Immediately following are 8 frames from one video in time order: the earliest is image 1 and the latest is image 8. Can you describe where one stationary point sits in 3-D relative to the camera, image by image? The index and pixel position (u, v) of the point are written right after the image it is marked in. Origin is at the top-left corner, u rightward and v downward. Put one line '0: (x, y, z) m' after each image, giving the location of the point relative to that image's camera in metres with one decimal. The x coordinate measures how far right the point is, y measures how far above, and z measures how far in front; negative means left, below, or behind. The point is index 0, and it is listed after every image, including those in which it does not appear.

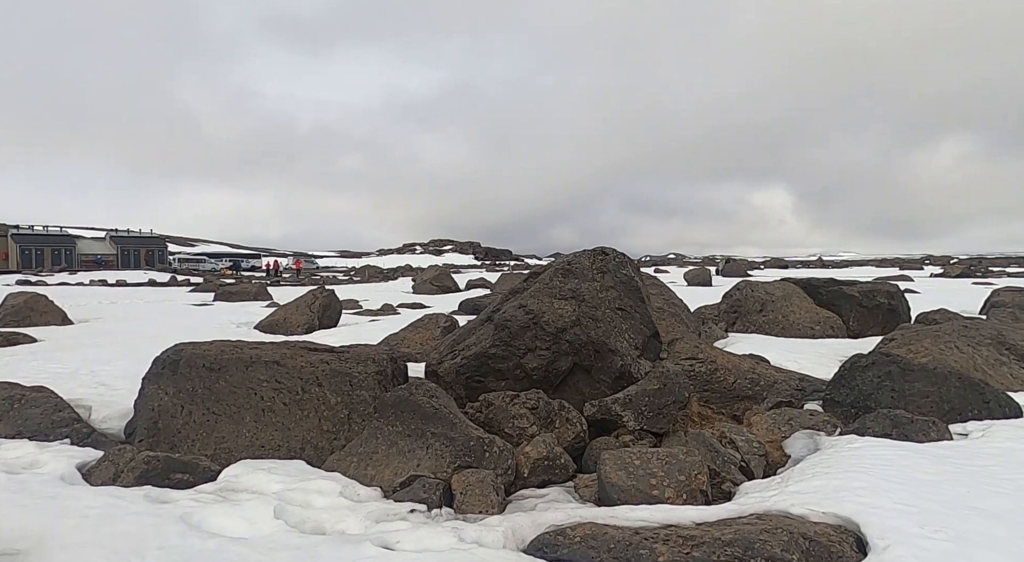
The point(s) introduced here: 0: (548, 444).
0: (+0.4, -1.7, +7.1) m
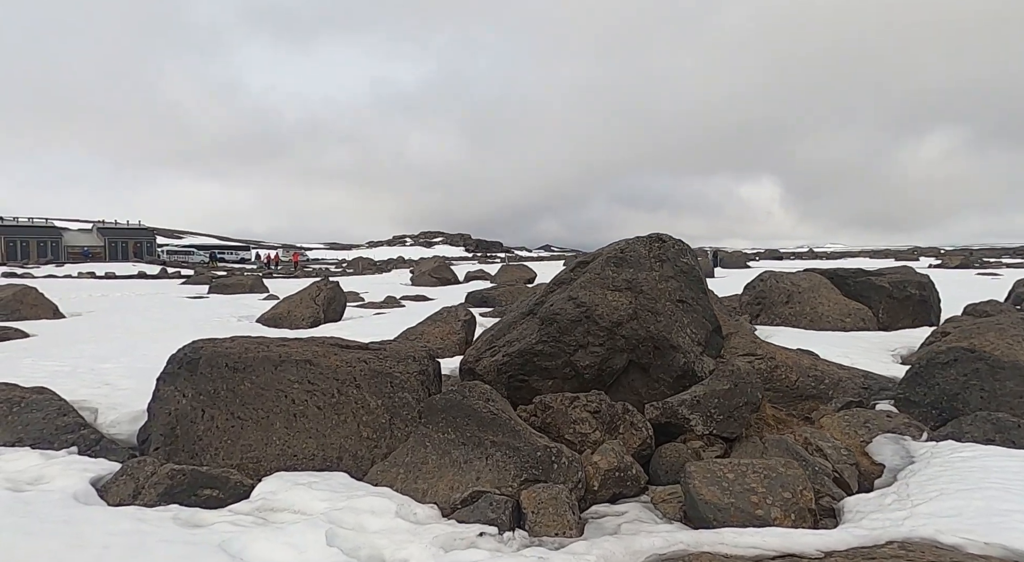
0: (+1.0, -1.6, +6.4) m
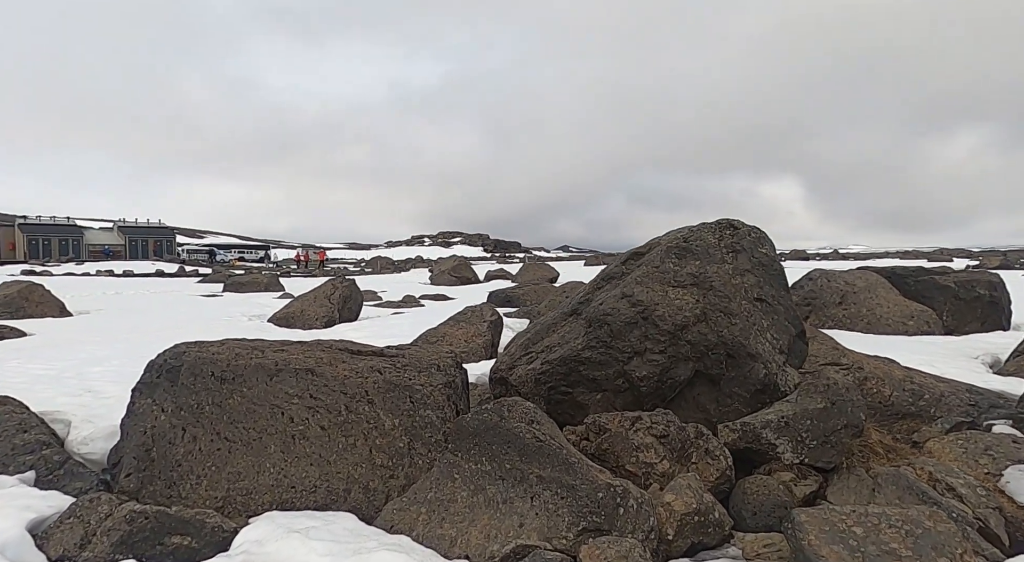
0: (+1.4, -1.6, +5.1) m
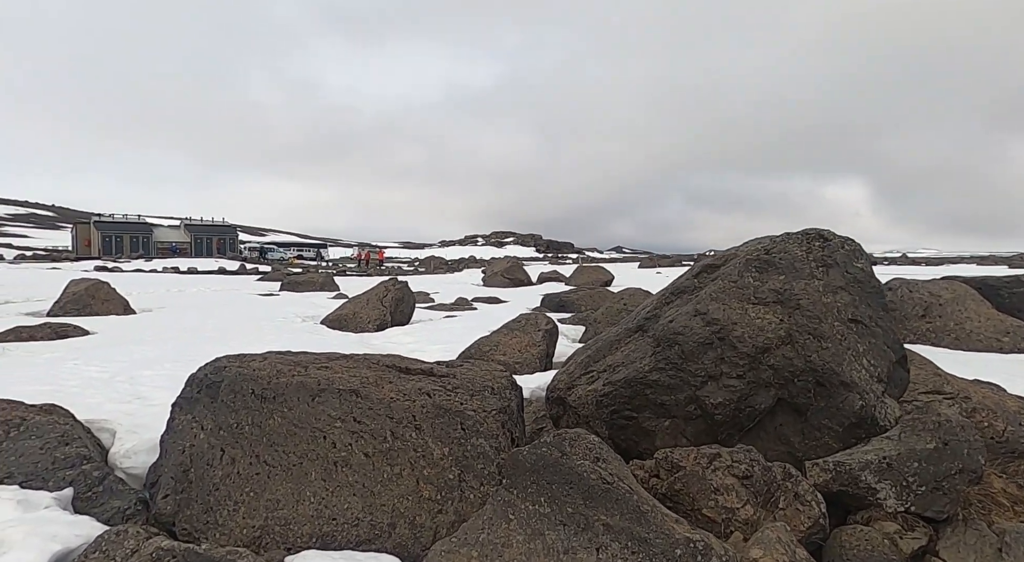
0: (+1.8, -1.7, +4.4) m
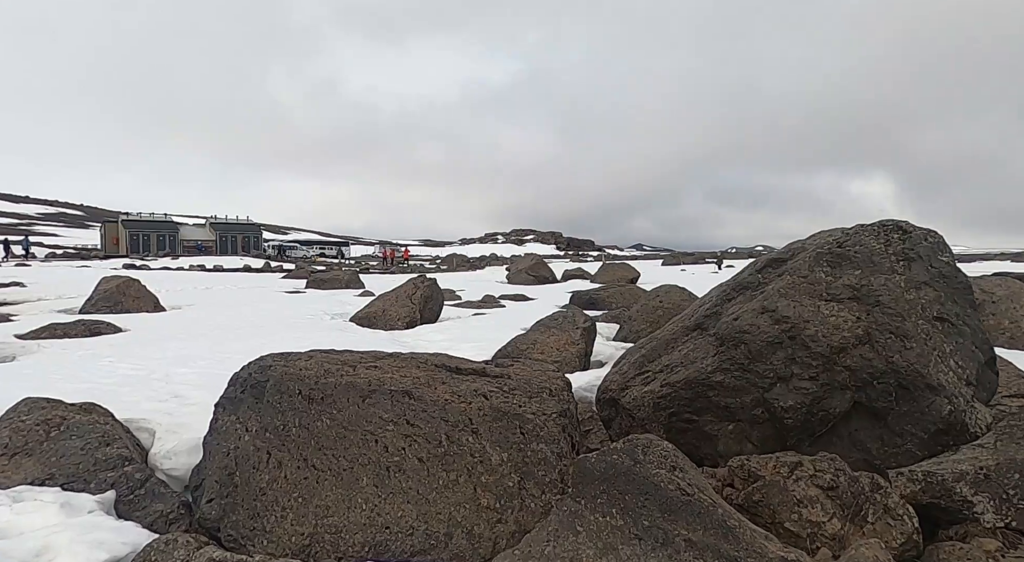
0: (+2.2, -1.7, +4.0) m
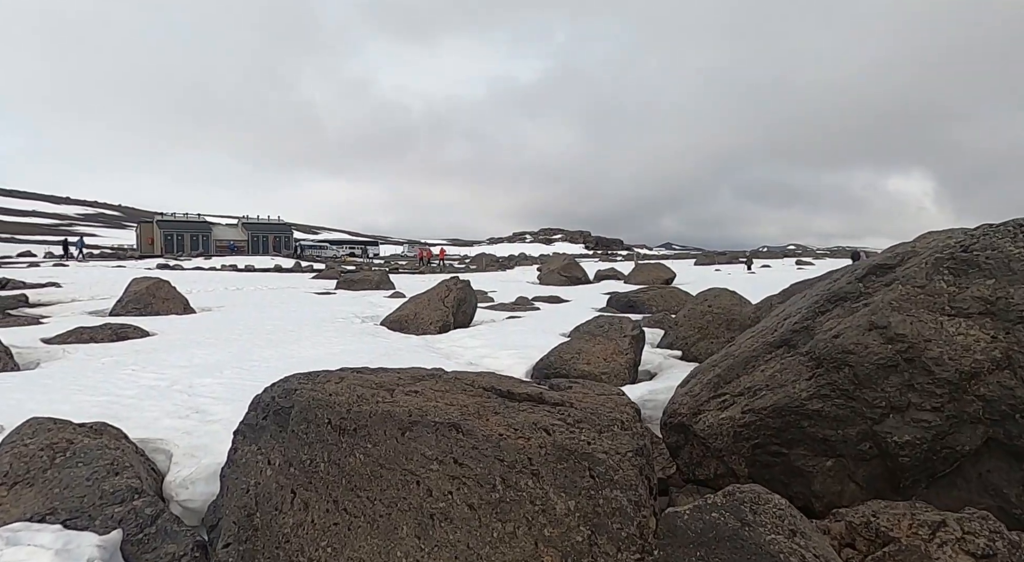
0: (+2.6, -1.8, +3.1) m
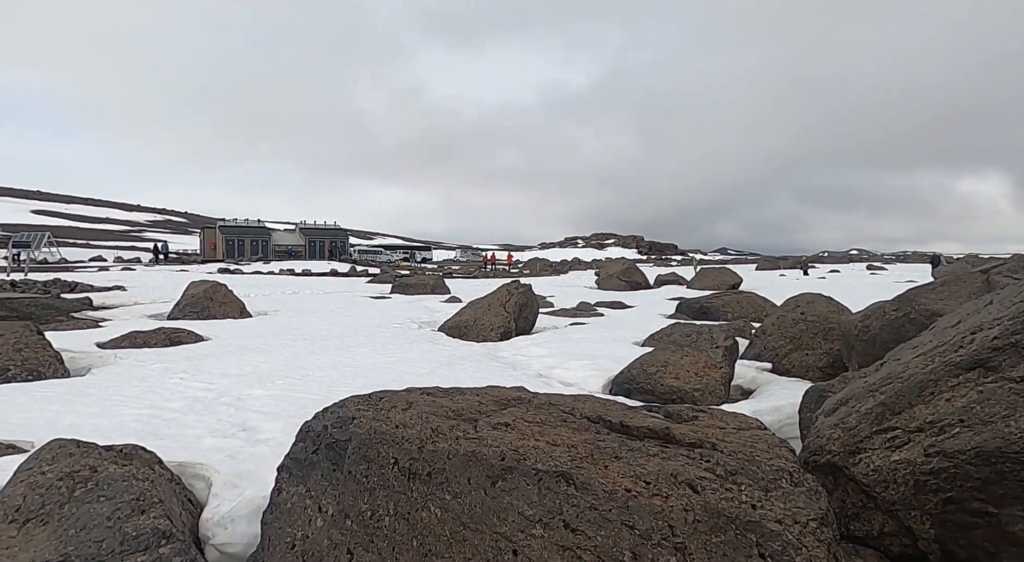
0: (+3.1, -1.8, +1.8) m
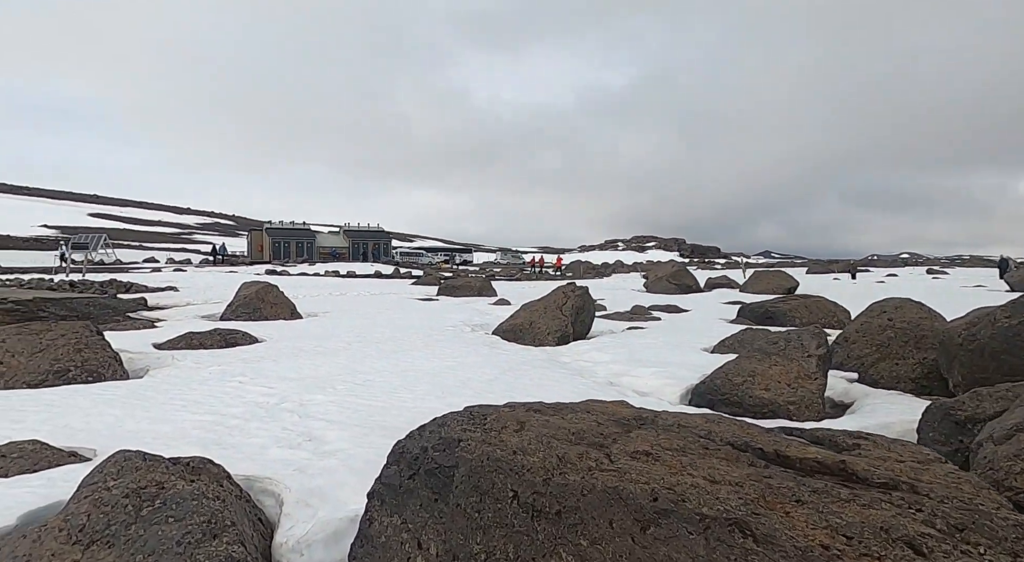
0: (+3.6, -1.8, +1.0) m
